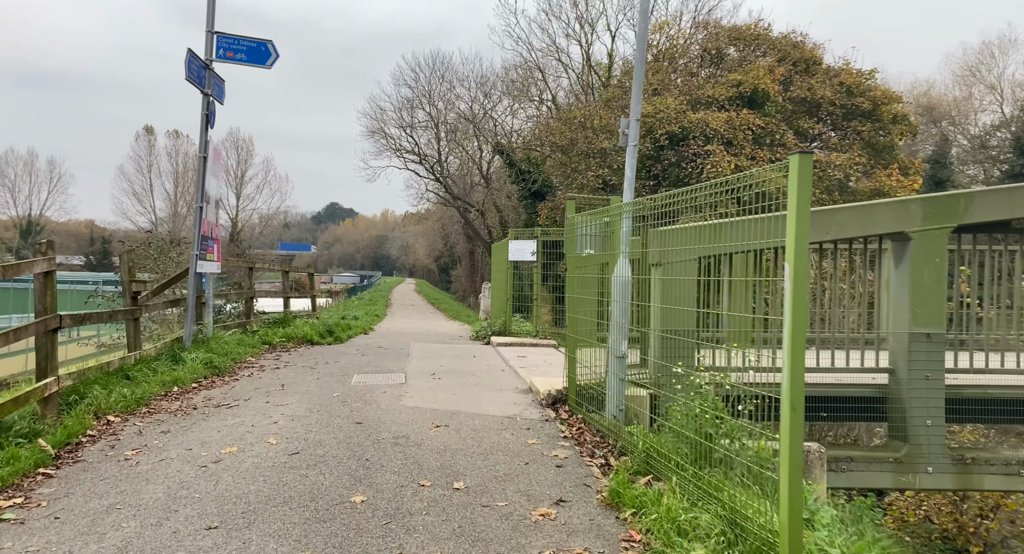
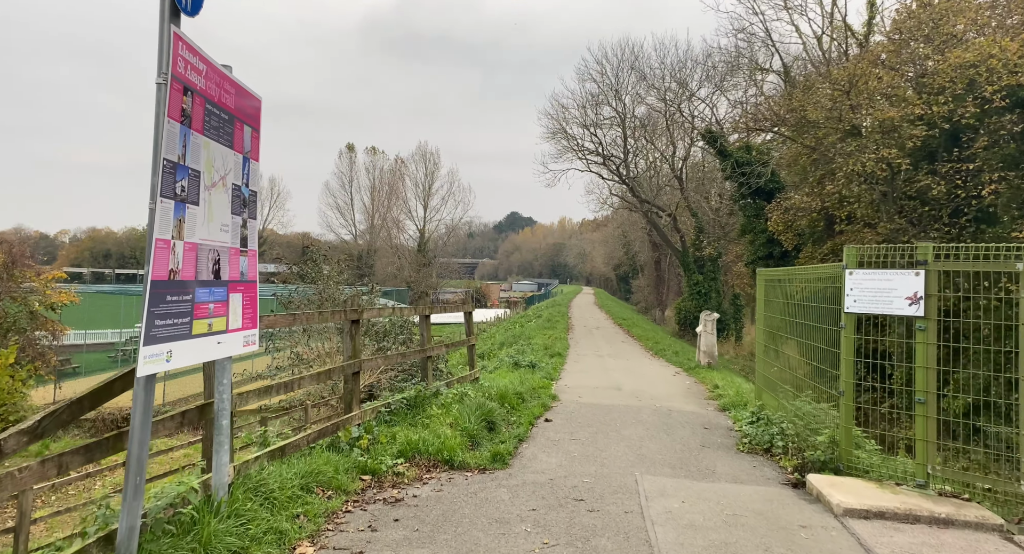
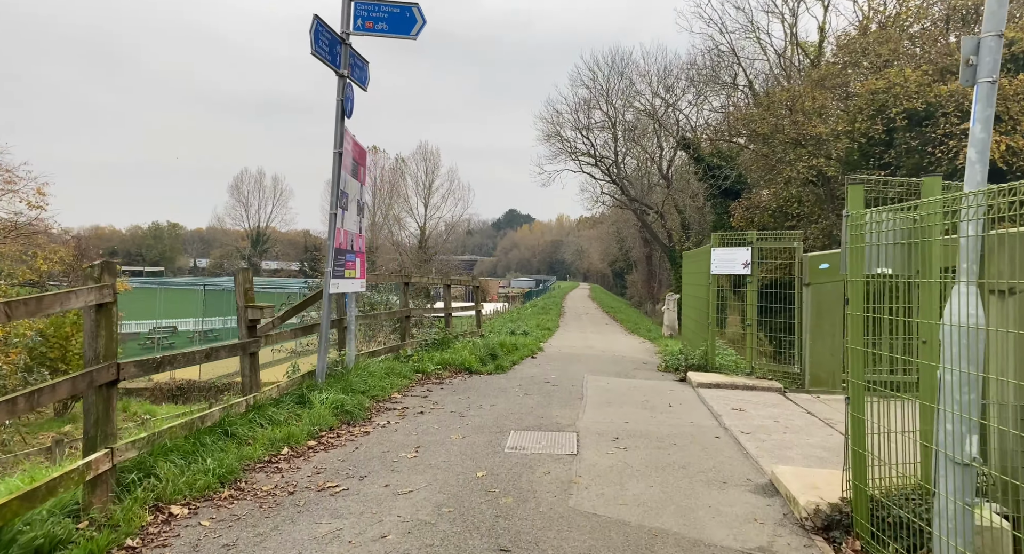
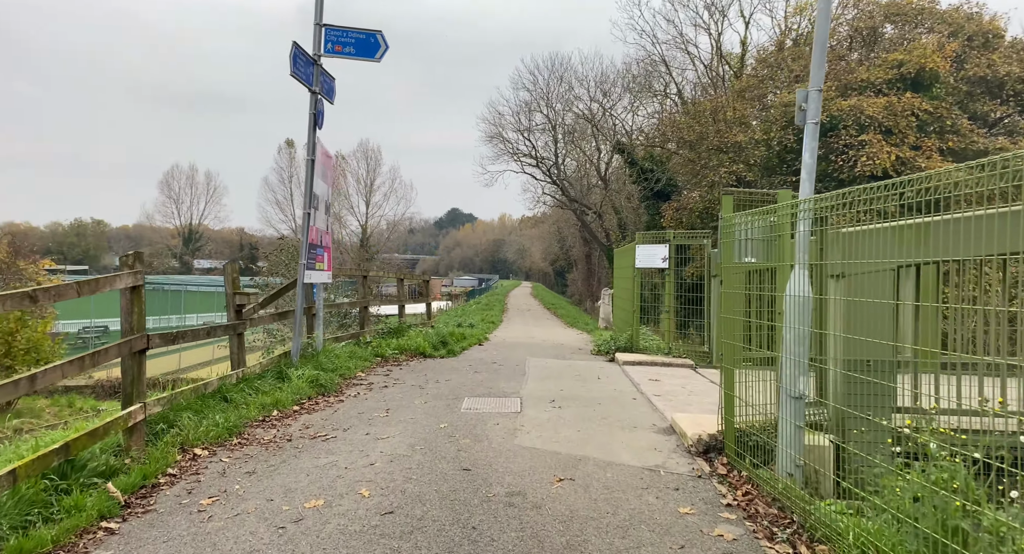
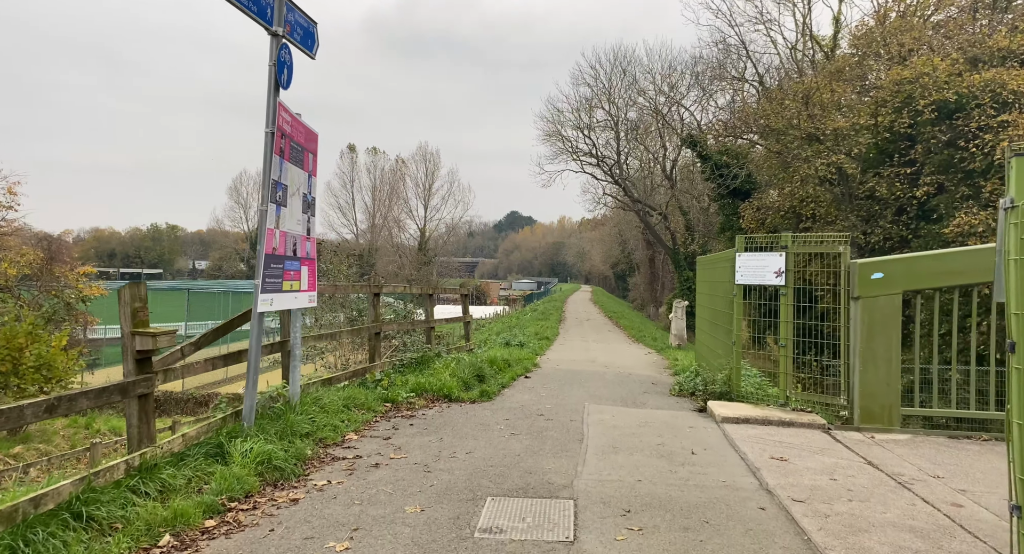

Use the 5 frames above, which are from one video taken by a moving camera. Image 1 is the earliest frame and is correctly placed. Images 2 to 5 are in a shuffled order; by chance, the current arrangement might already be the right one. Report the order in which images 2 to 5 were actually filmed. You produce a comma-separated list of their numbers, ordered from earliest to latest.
4, 3, 5, 2
